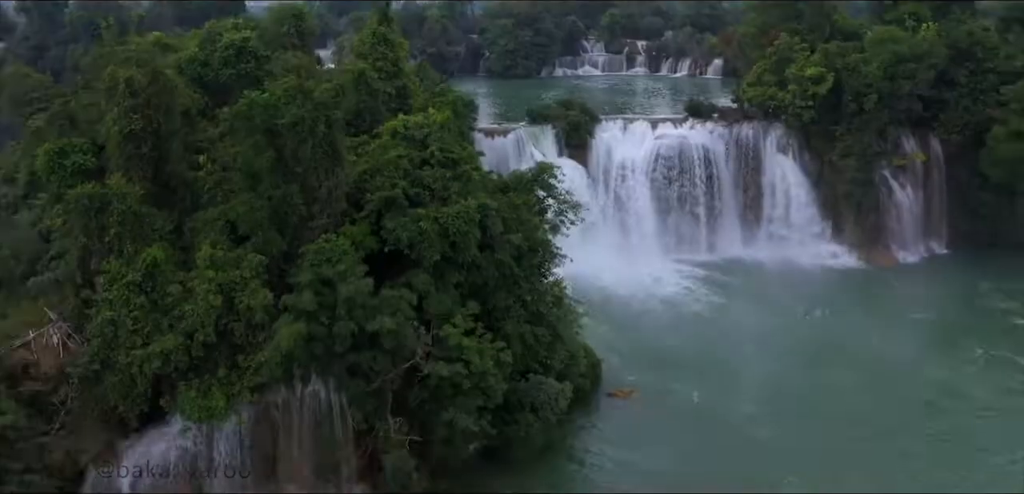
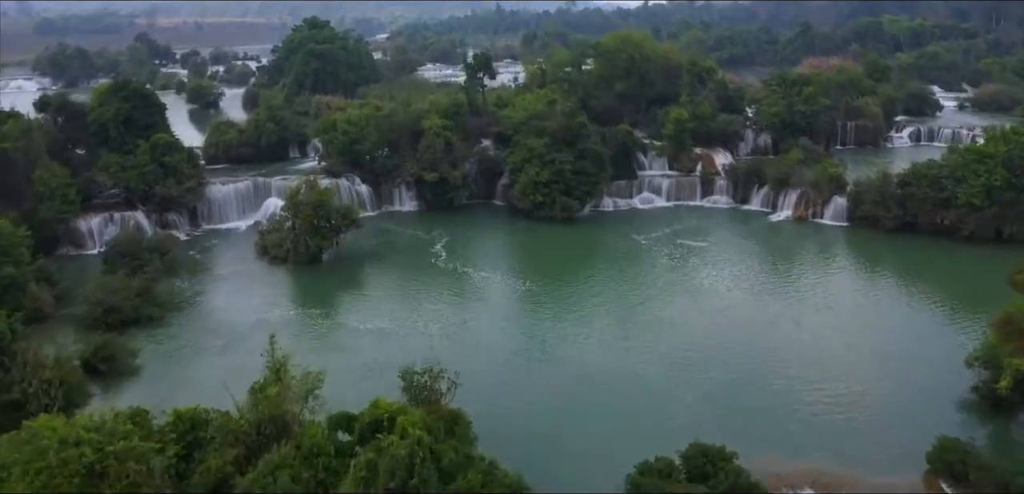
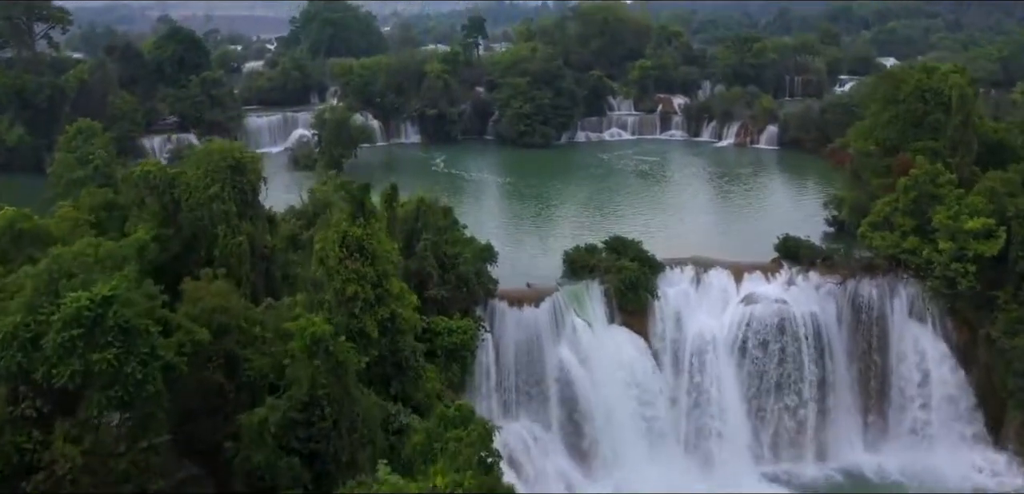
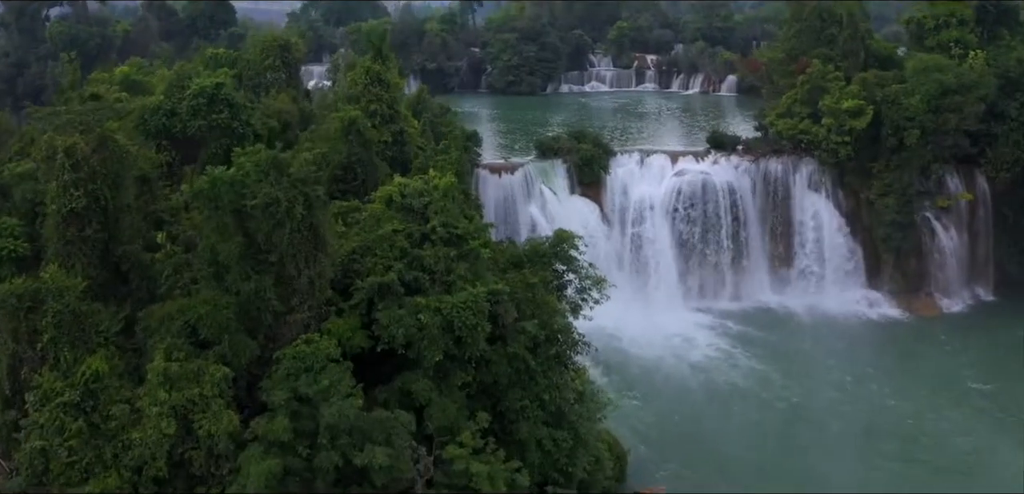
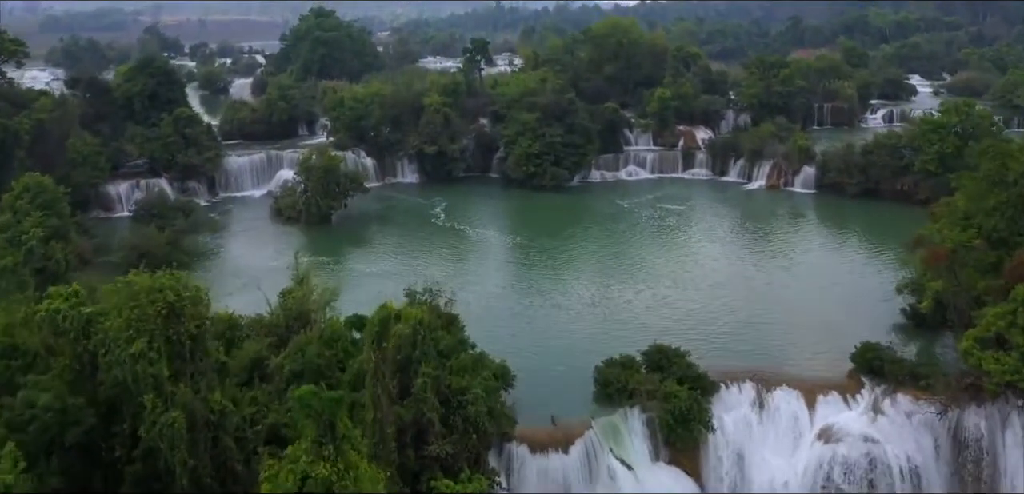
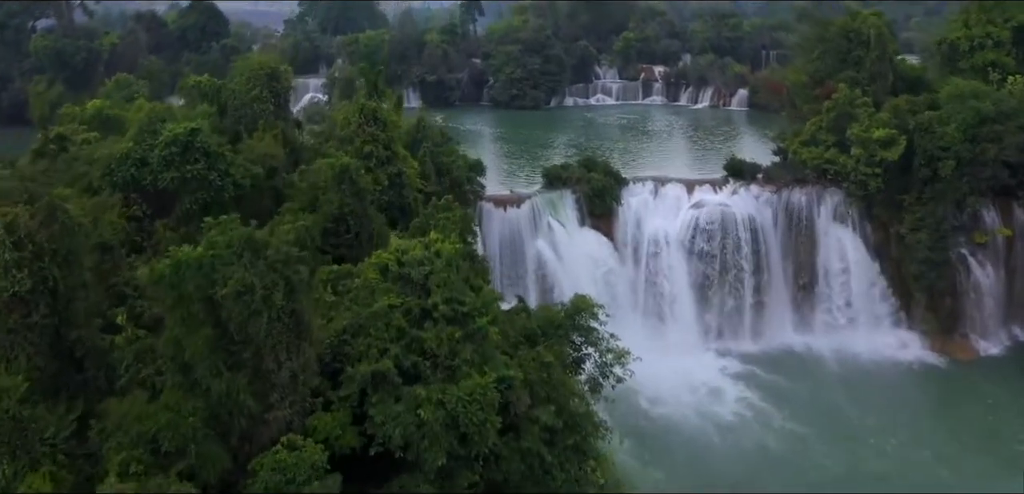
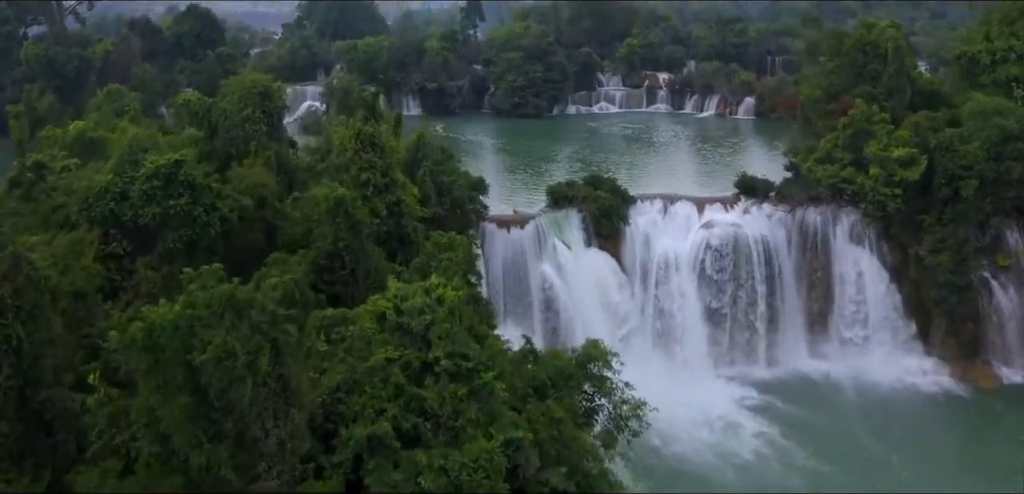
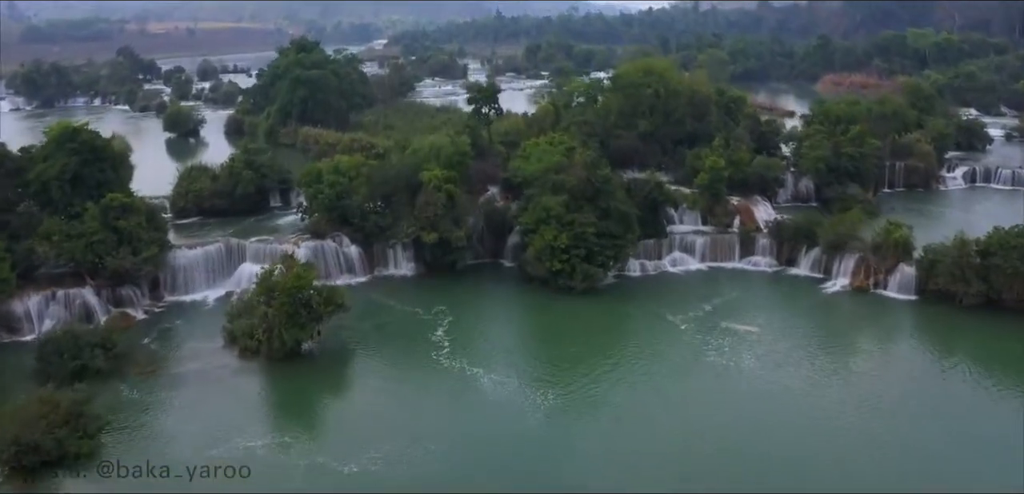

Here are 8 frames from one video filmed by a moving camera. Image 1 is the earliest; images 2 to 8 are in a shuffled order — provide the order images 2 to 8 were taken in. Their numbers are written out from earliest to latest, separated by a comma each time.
4, 6, 7, 3, 5, 2, 8
